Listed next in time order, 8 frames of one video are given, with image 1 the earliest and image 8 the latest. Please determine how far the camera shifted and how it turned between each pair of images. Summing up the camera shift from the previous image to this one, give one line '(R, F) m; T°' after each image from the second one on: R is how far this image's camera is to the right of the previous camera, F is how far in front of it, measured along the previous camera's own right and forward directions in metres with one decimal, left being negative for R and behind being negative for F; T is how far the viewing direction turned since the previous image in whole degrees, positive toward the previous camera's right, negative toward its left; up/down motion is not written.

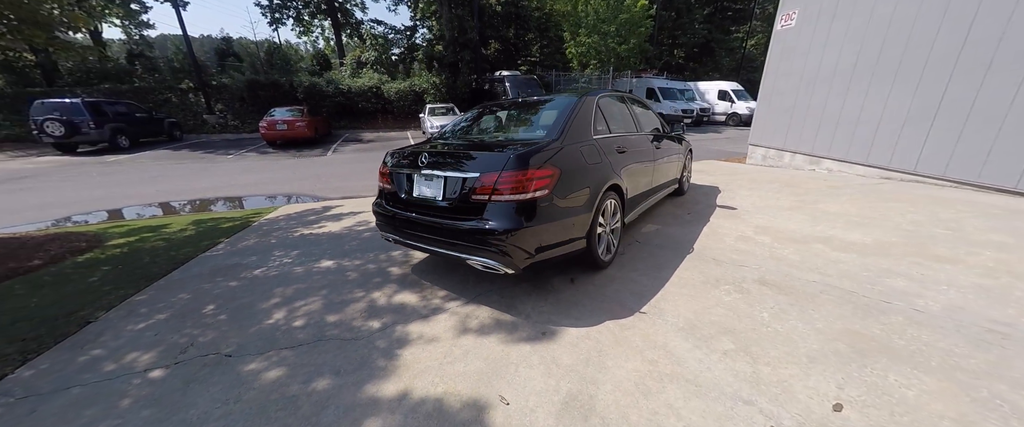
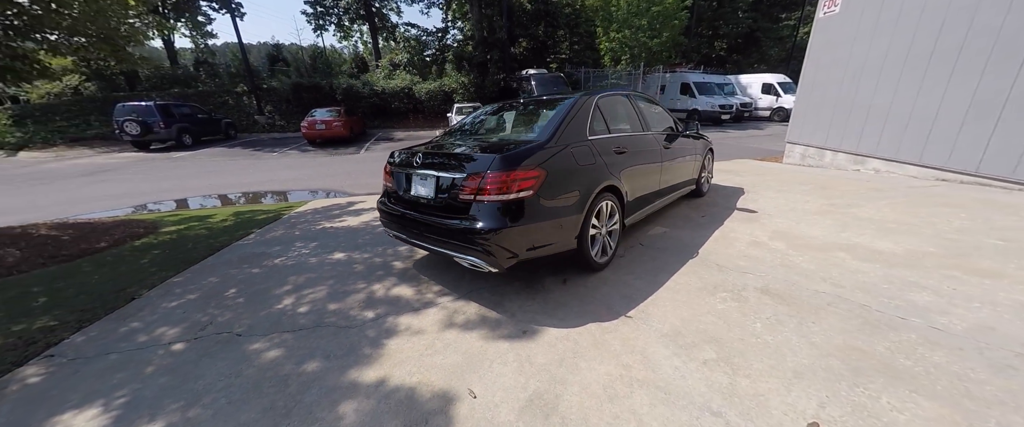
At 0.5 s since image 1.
(+0.3, 0.0) m; -6°
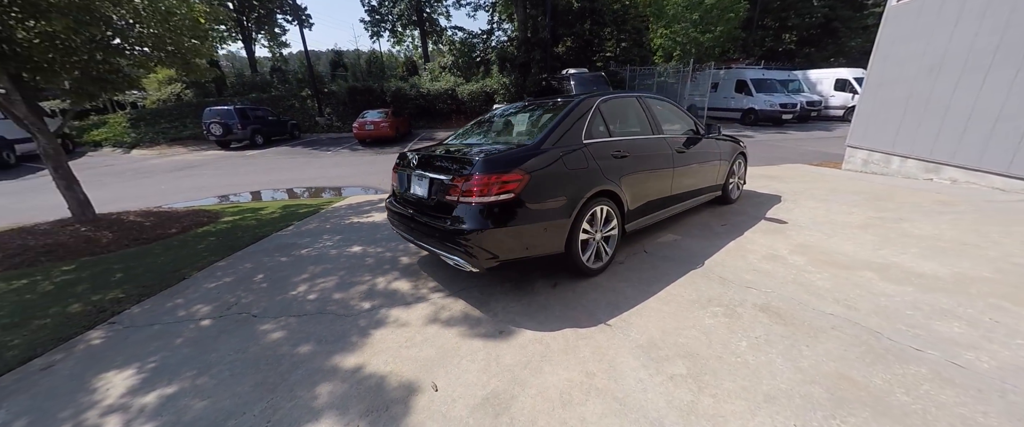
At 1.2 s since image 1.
(+0.5, 0.0) m; -8°
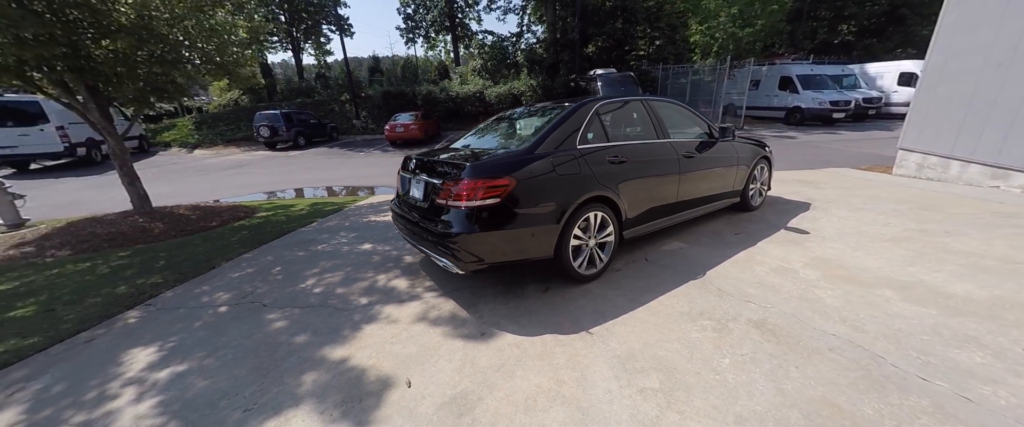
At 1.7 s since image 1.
(+0.3, 0.0) m; -6°
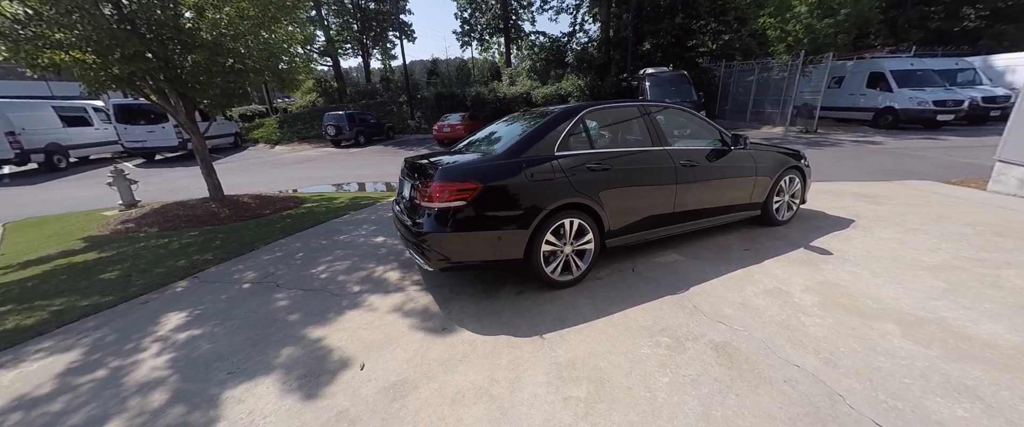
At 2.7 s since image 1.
(+0.7, 0.0) m; -9°
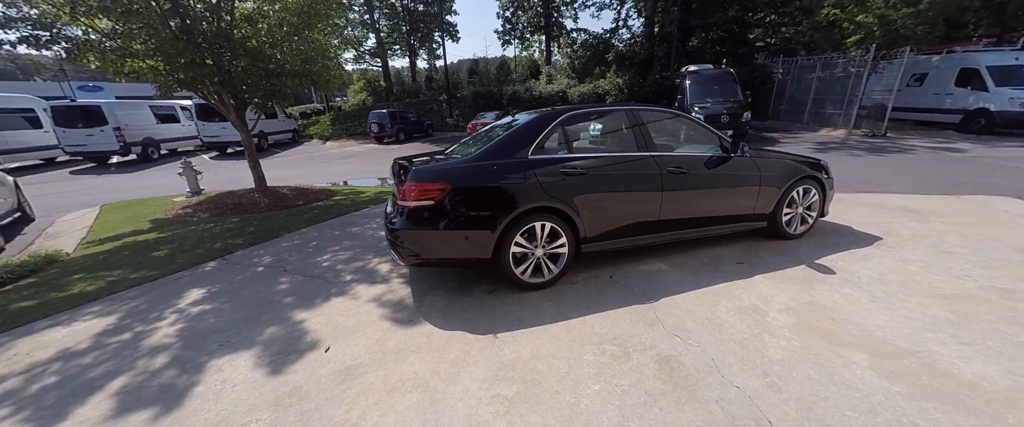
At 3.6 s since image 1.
(+0.6, 0.0) m; -7°
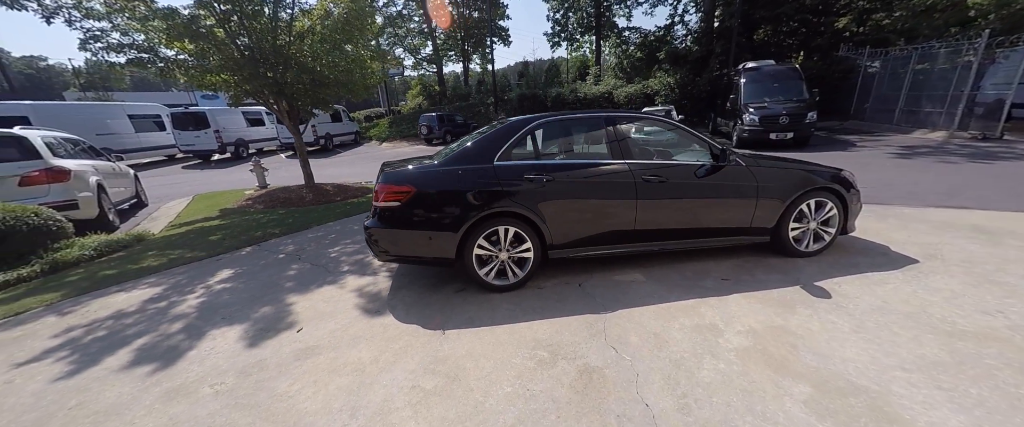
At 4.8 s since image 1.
(+0.8, 0.0) m; -9°
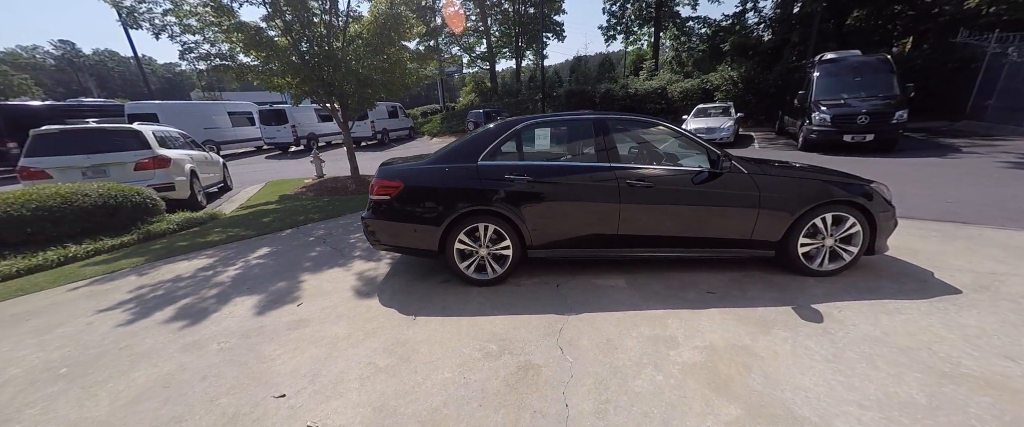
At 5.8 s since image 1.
(+0.7, 0.0) m; -9°
